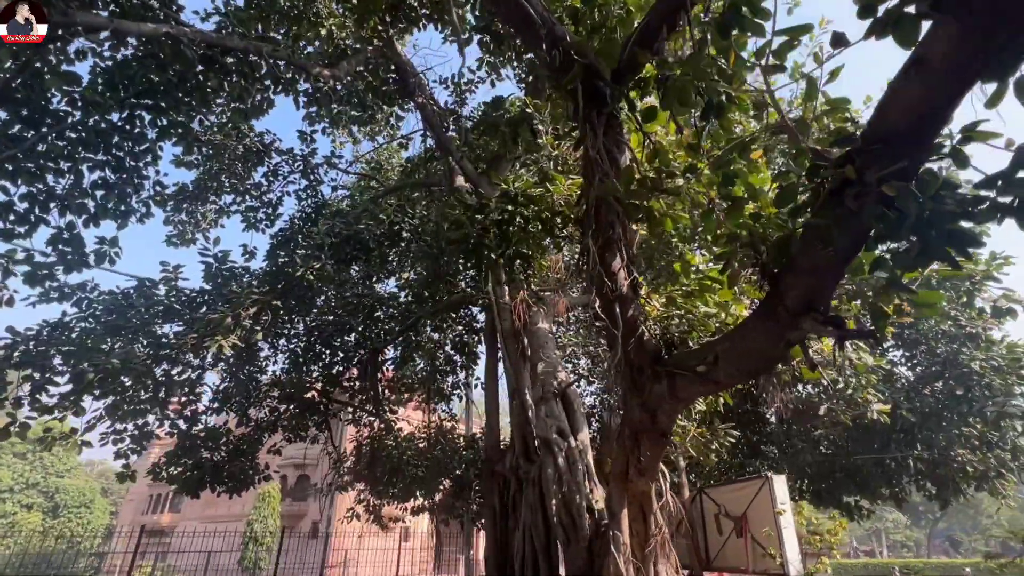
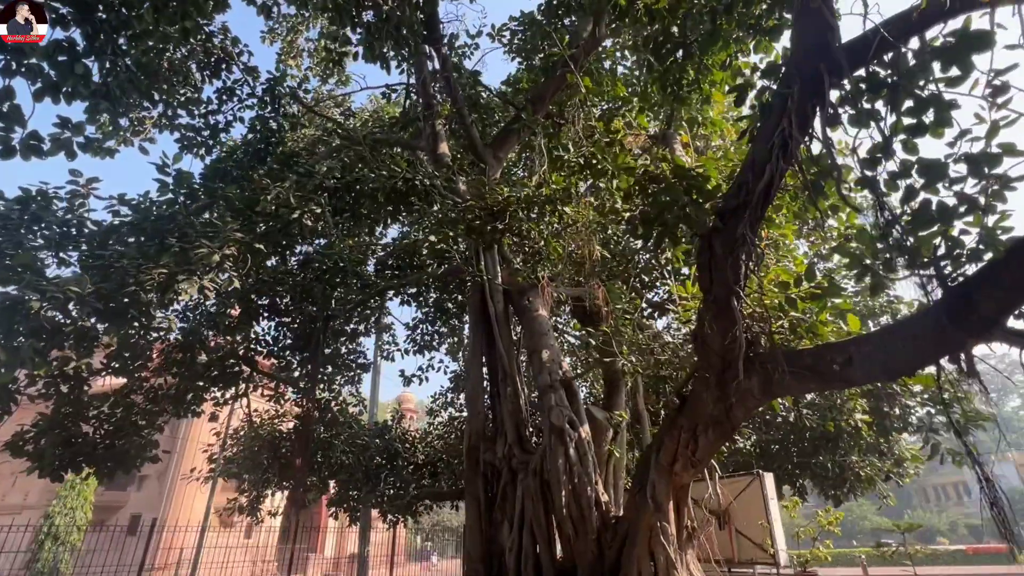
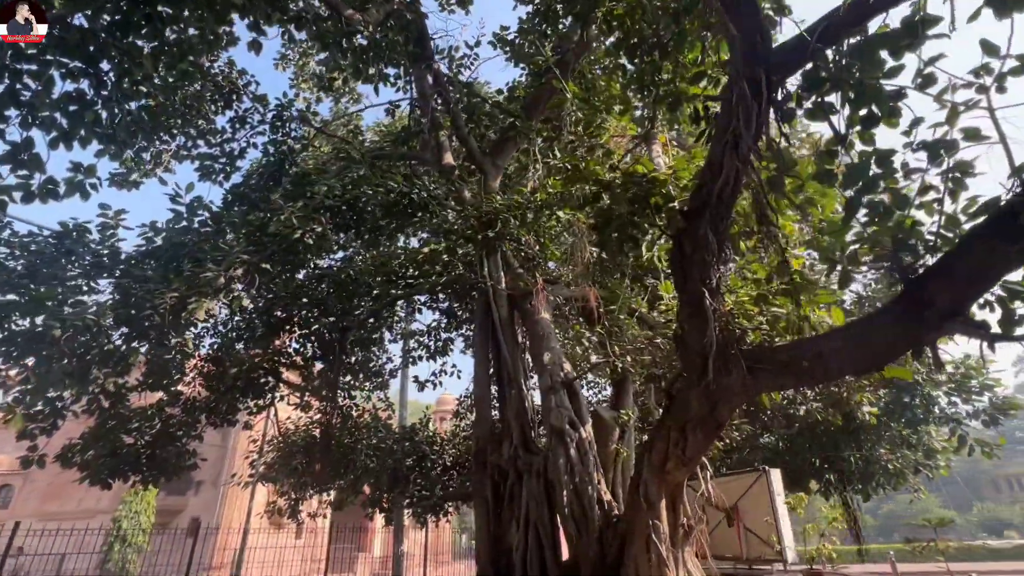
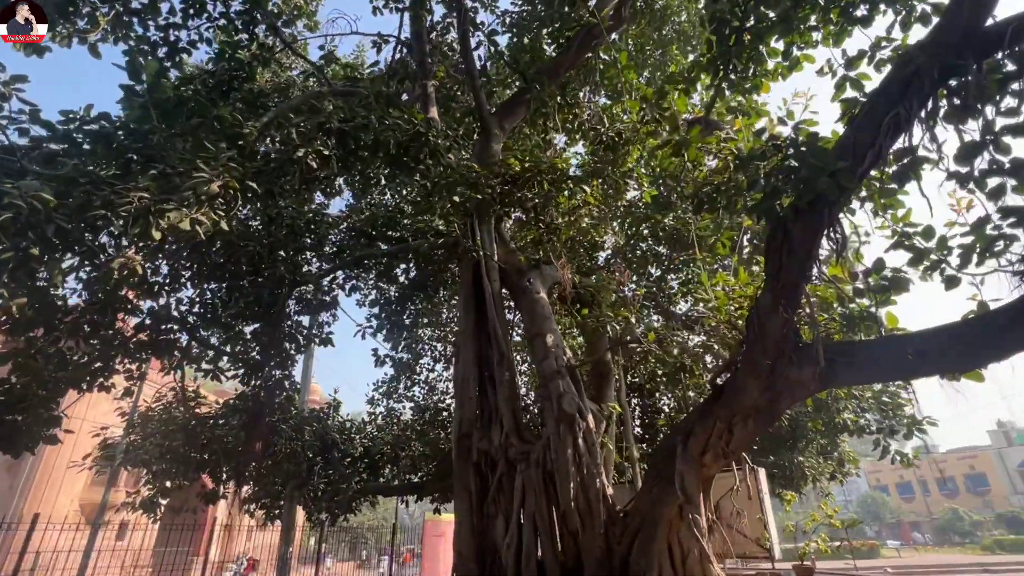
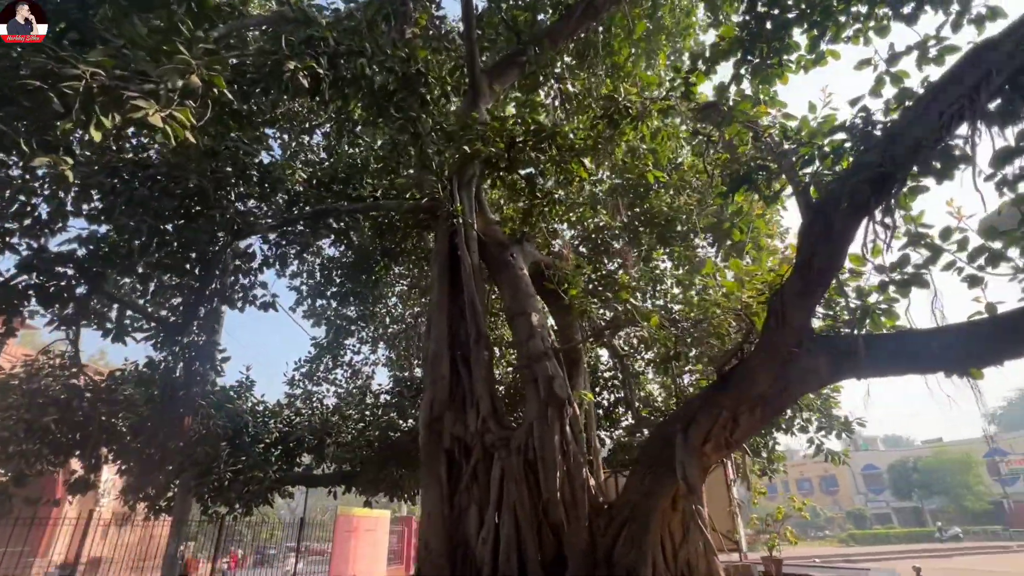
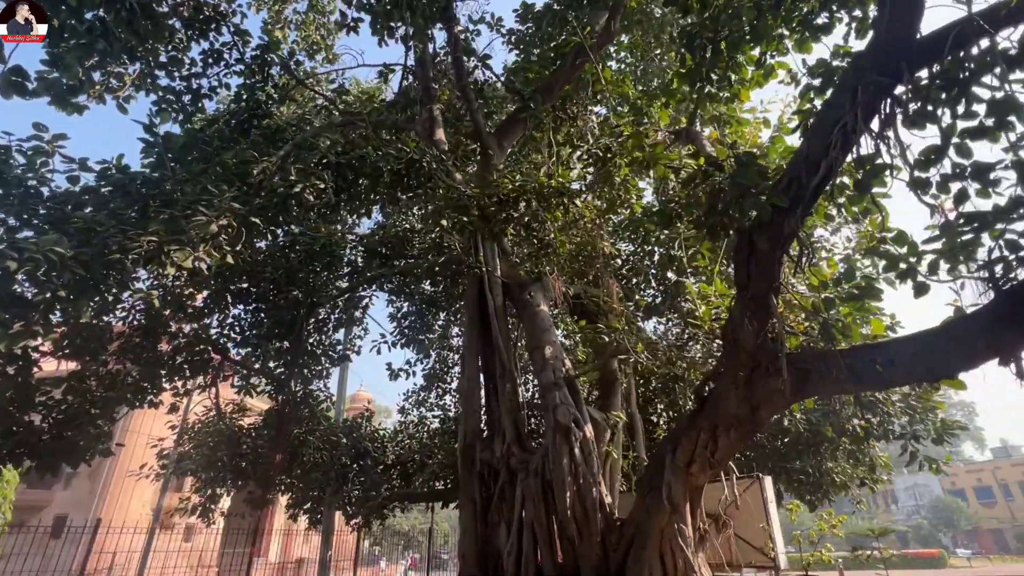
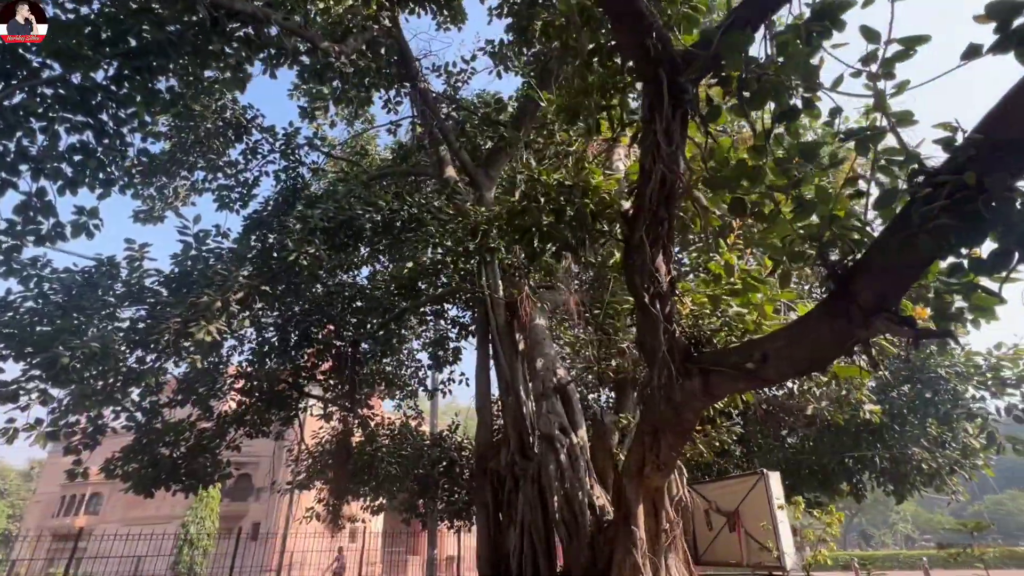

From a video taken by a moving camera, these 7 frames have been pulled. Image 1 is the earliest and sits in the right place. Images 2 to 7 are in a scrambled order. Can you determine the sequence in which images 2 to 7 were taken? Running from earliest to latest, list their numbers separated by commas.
7, 3, 2, 6, 4, 5
